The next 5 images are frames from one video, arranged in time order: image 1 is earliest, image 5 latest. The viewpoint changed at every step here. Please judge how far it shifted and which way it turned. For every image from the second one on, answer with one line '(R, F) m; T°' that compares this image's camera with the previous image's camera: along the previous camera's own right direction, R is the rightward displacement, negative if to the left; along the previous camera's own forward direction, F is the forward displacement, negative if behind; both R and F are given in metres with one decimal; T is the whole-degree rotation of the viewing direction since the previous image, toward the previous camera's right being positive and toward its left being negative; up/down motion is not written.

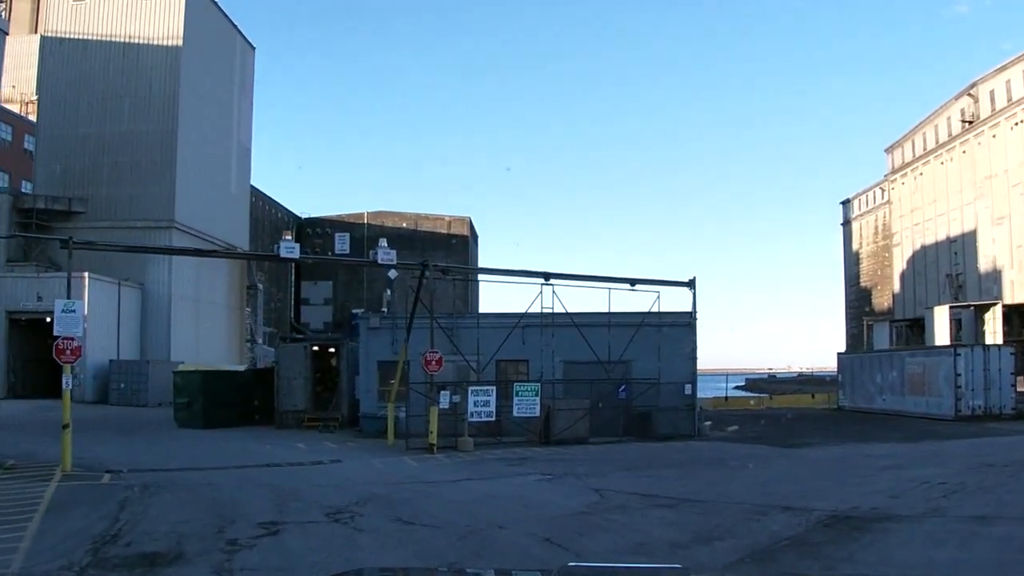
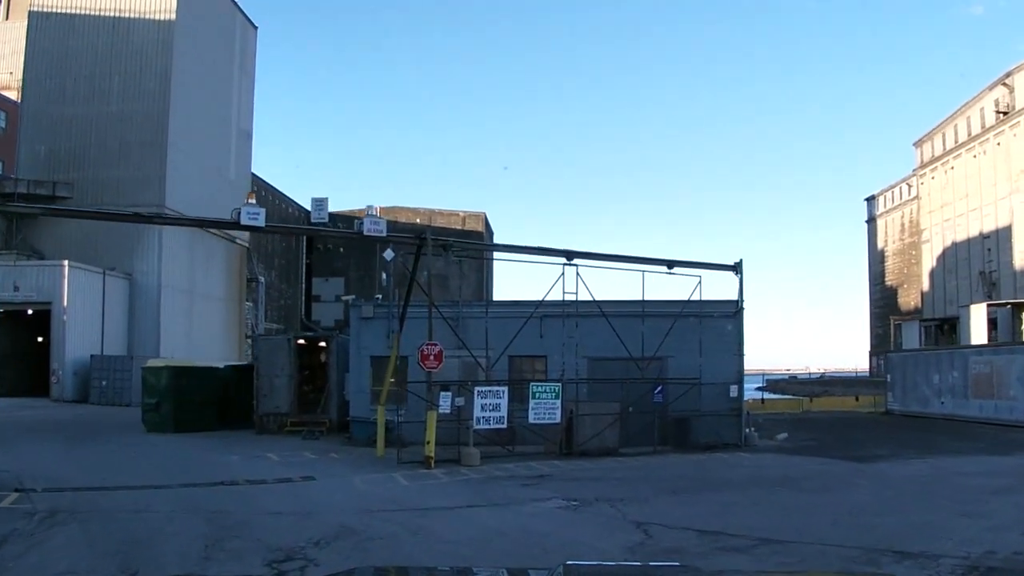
(0.0, +3.9) m; -1°
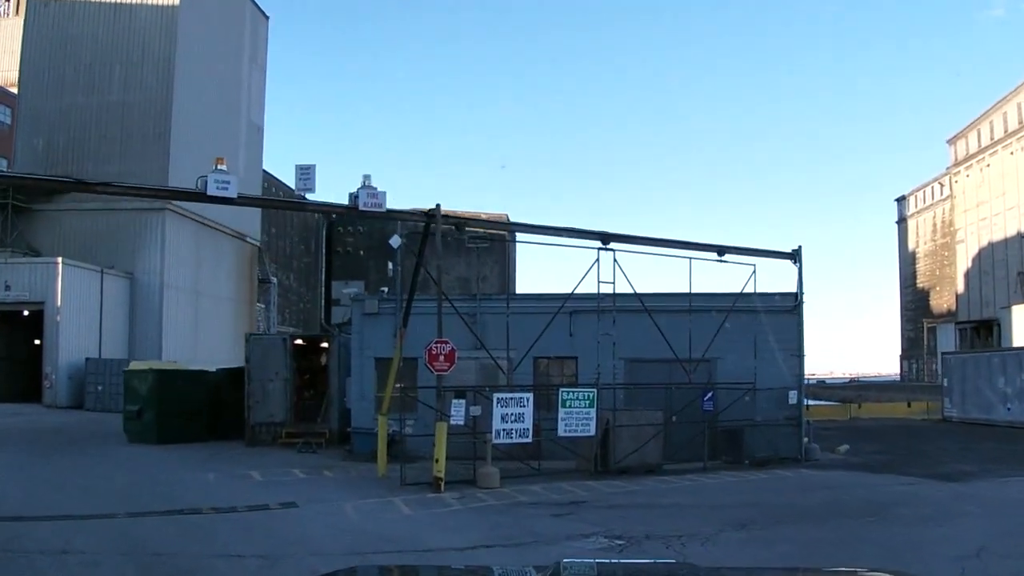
(-0.1, +2.9) m; -1°
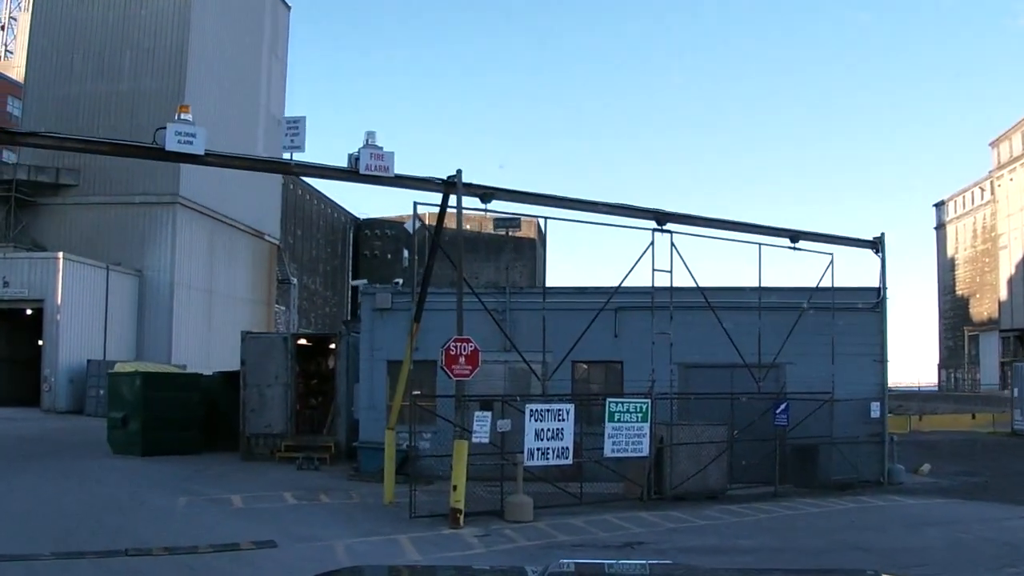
(-0.1, +2.8) m; -2°
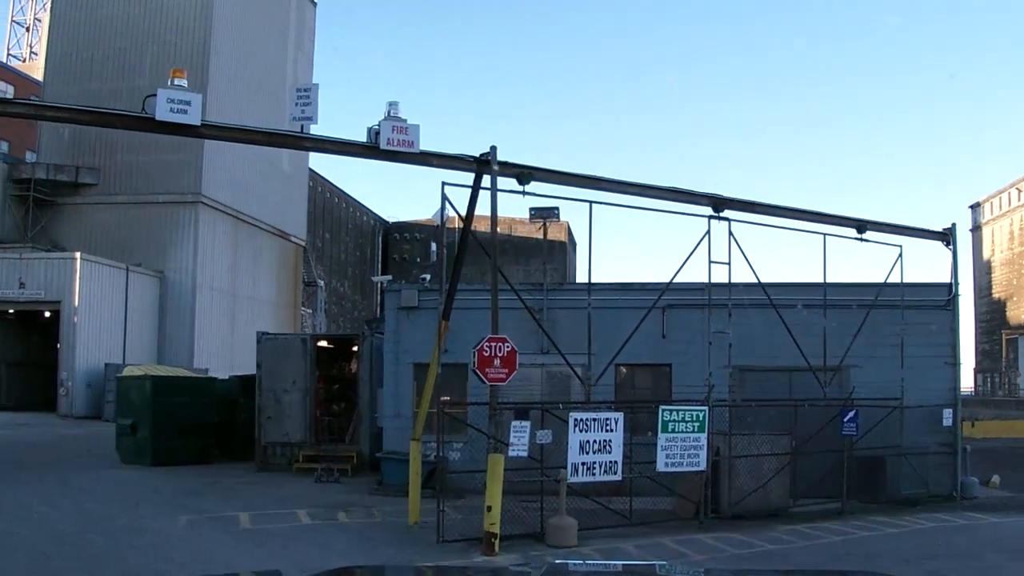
(-0.2, +1.4) m; -2°
